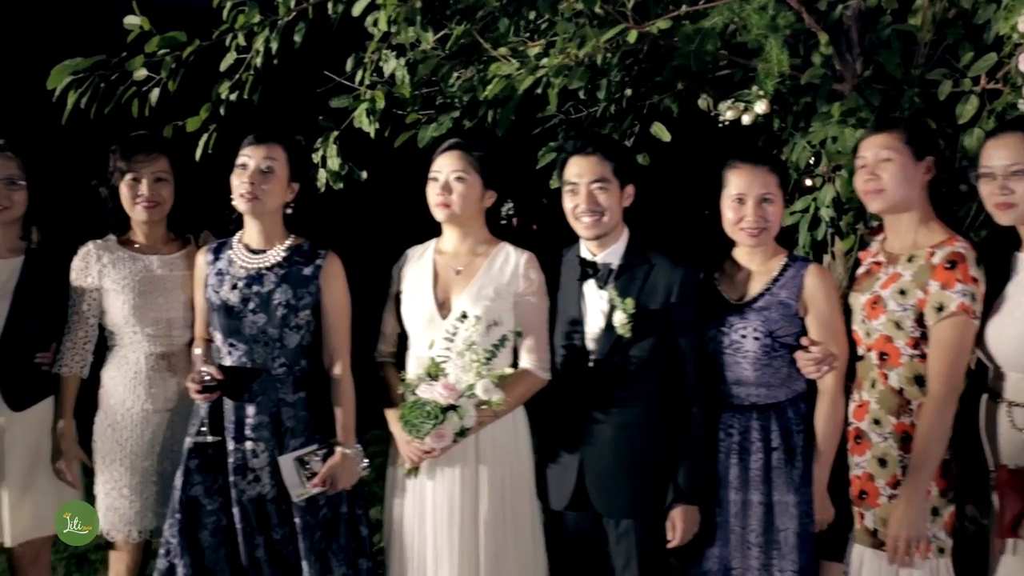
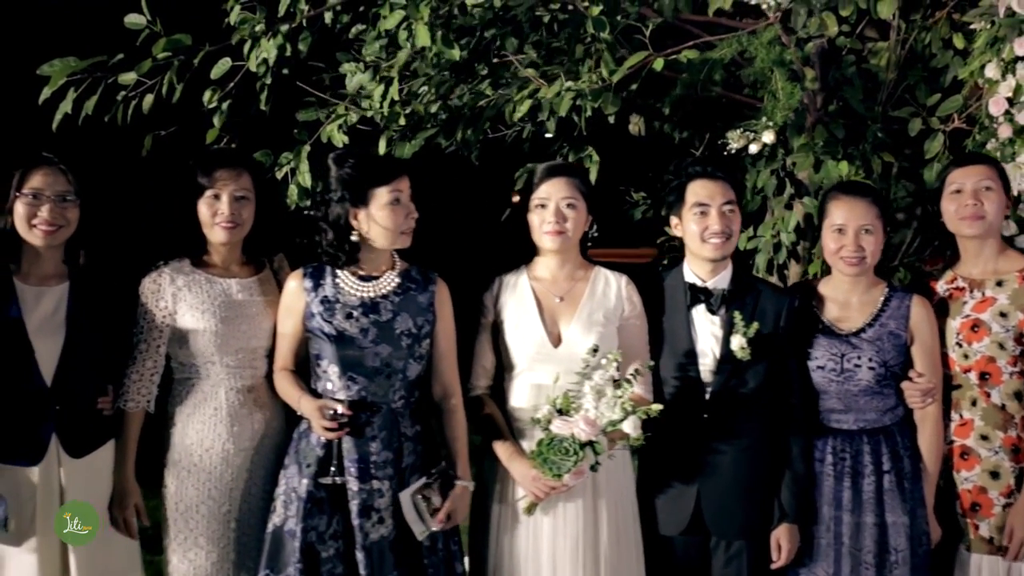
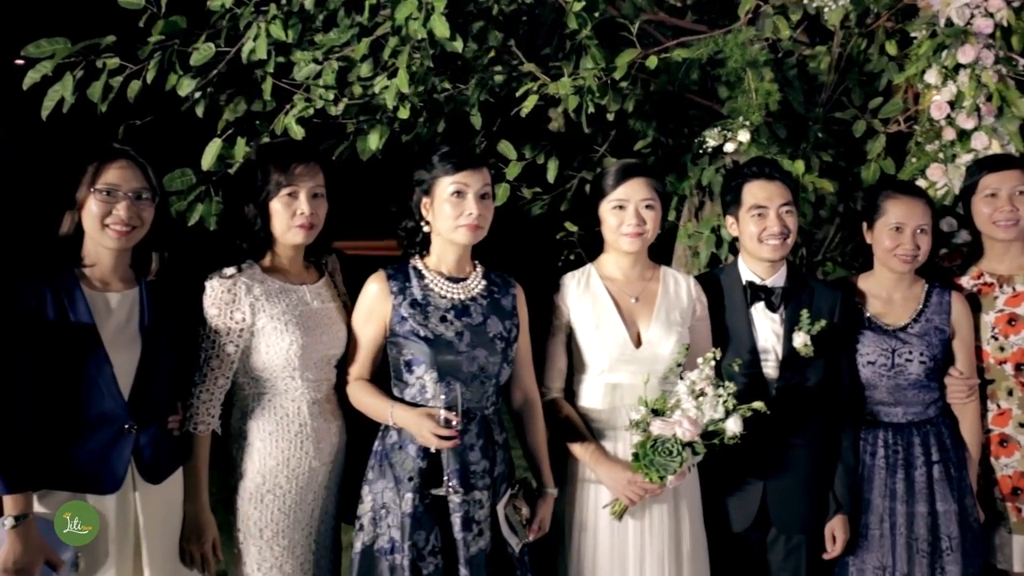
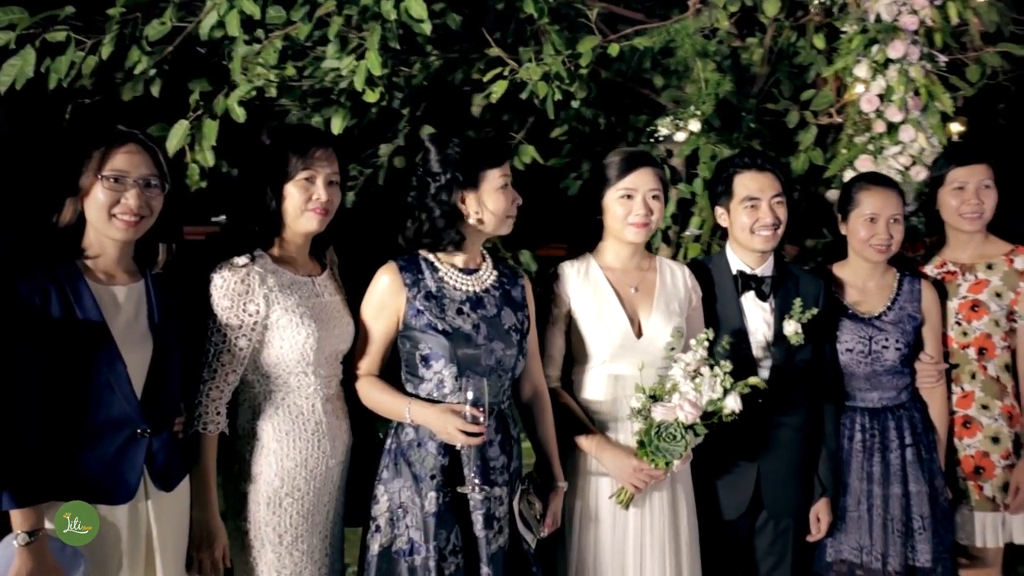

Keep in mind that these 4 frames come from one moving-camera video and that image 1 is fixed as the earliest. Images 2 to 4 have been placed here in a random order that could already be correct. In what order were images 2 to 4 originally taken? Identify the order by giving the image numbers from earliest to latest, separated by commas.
2, 3, 4
